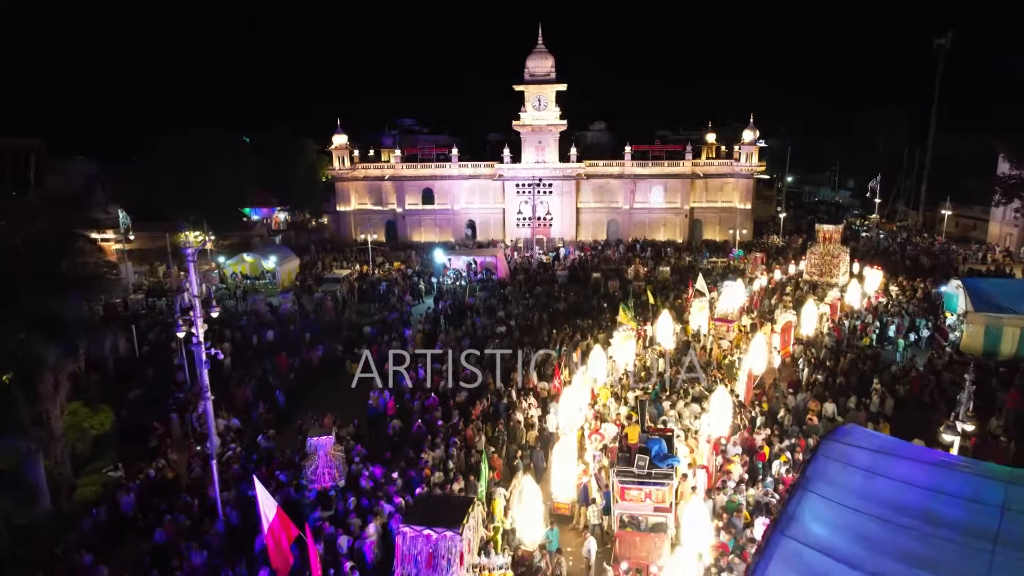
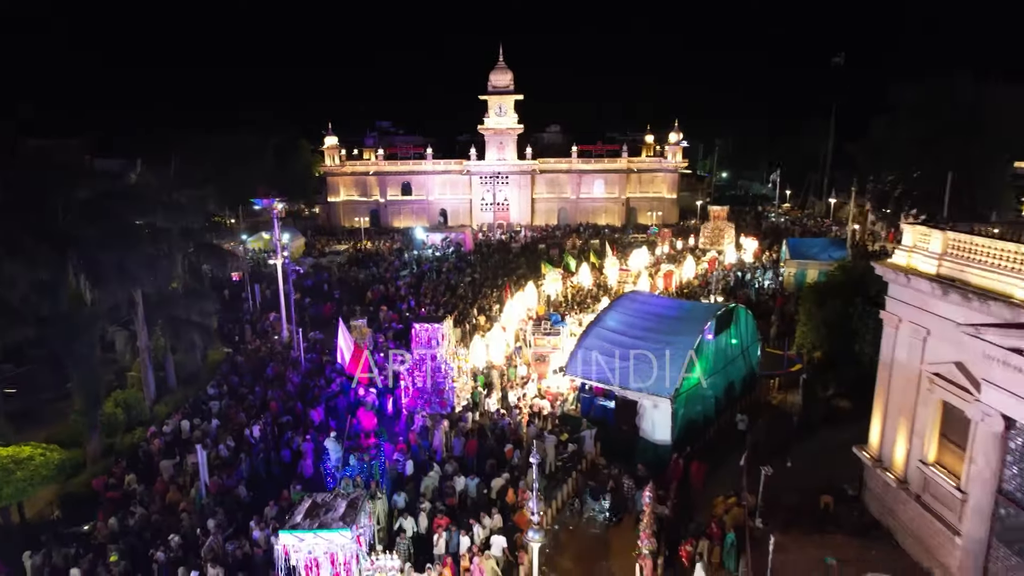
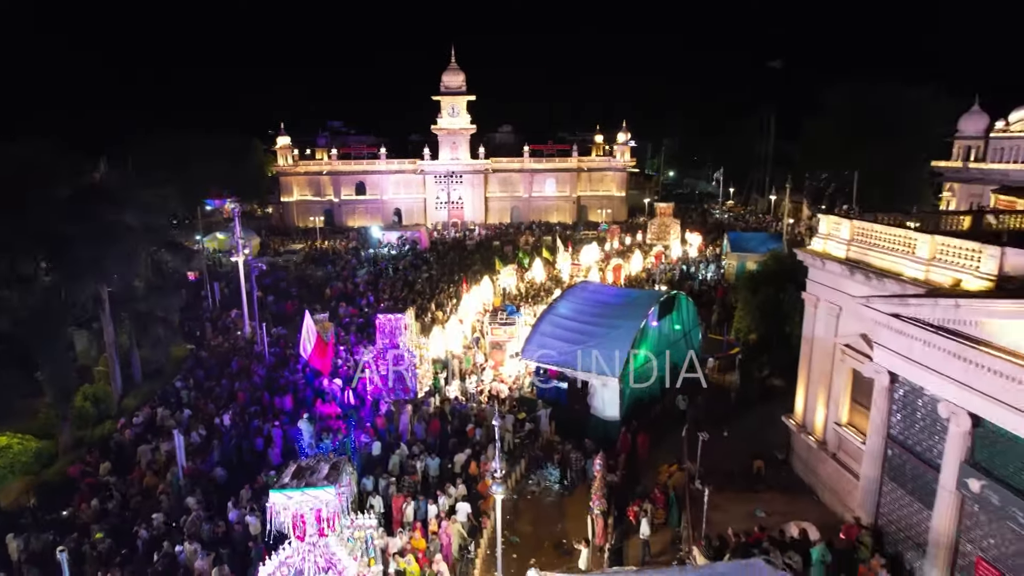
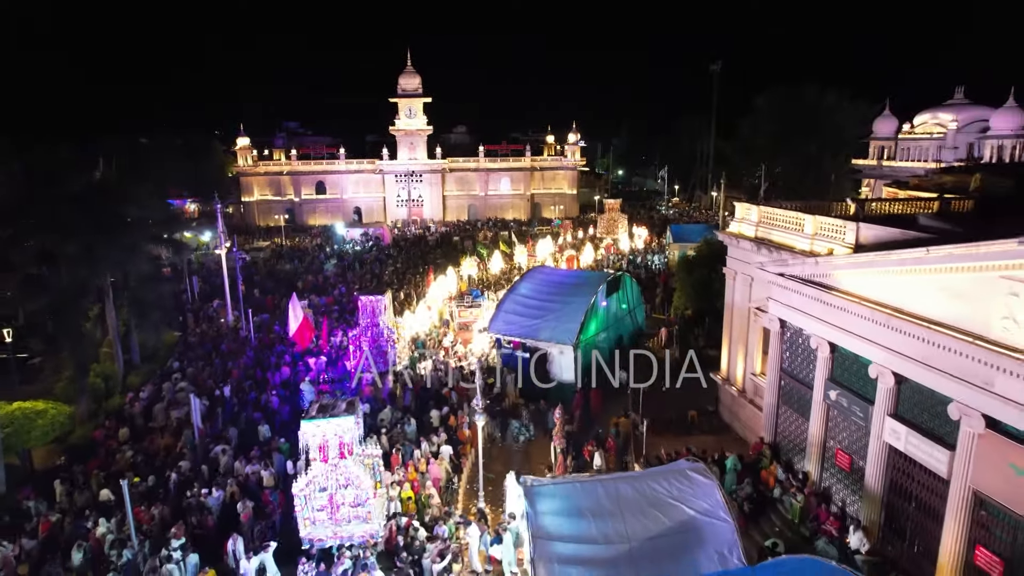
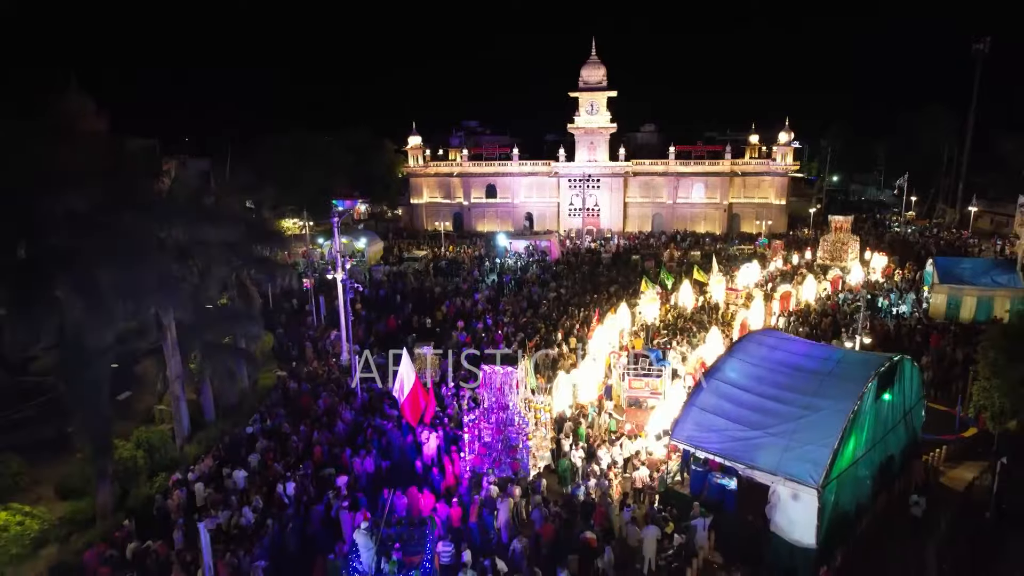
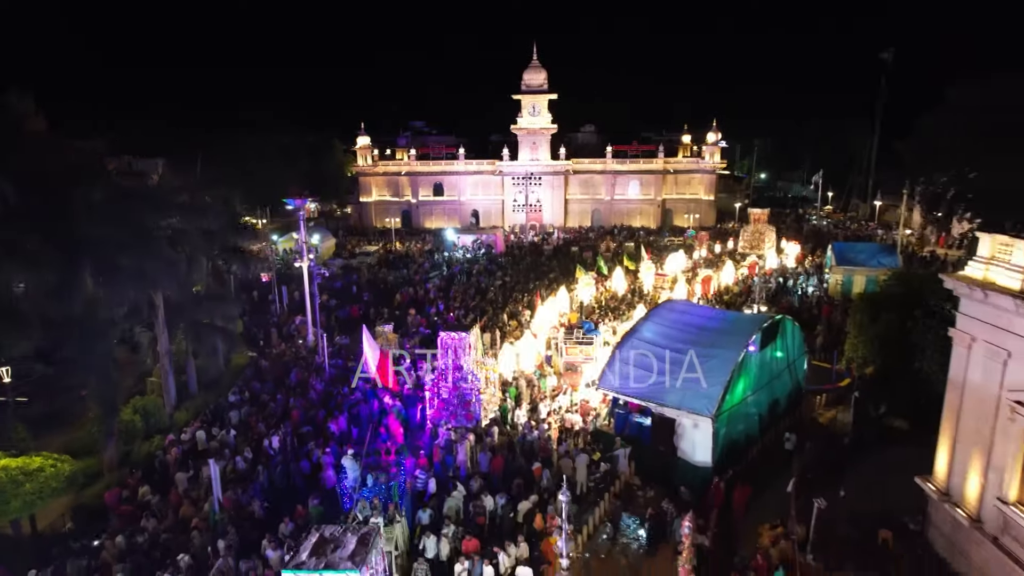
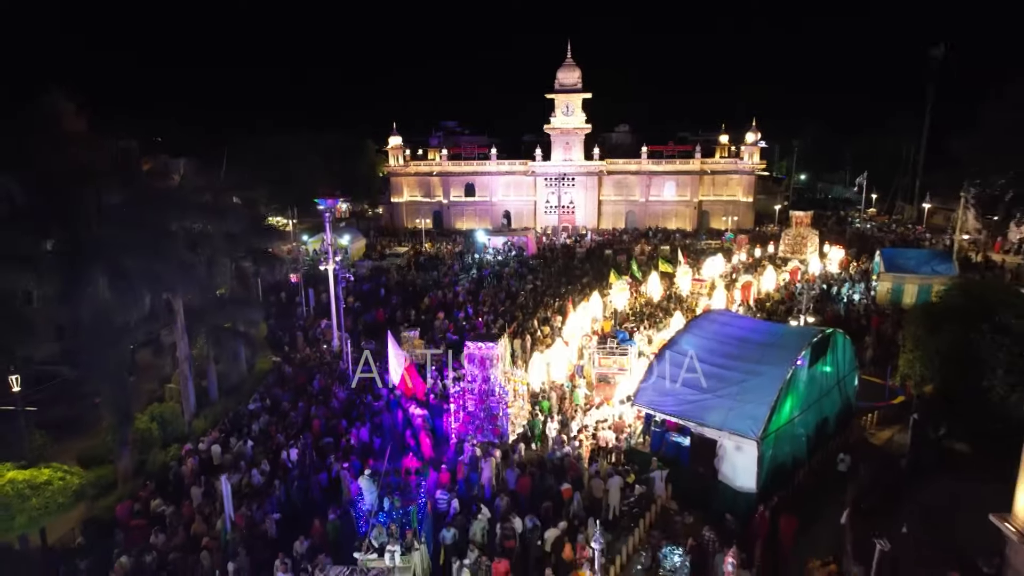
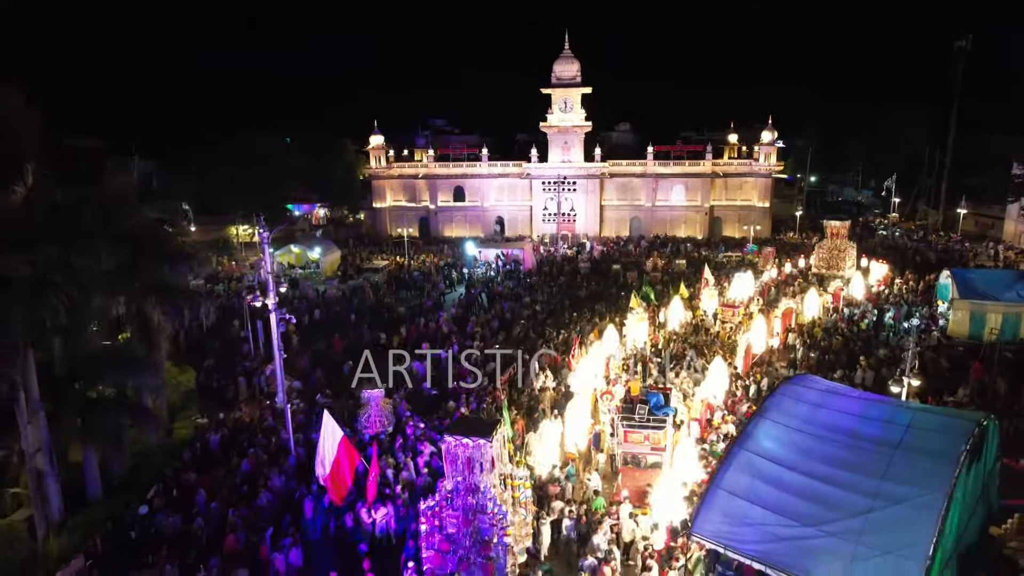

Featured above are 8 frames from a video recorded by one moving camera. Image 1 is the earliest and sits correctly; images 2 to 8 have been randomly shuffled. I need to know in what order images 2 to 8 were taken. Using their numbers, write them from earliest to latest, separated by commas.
8, 5, 7, 6, 2, 3, 4
